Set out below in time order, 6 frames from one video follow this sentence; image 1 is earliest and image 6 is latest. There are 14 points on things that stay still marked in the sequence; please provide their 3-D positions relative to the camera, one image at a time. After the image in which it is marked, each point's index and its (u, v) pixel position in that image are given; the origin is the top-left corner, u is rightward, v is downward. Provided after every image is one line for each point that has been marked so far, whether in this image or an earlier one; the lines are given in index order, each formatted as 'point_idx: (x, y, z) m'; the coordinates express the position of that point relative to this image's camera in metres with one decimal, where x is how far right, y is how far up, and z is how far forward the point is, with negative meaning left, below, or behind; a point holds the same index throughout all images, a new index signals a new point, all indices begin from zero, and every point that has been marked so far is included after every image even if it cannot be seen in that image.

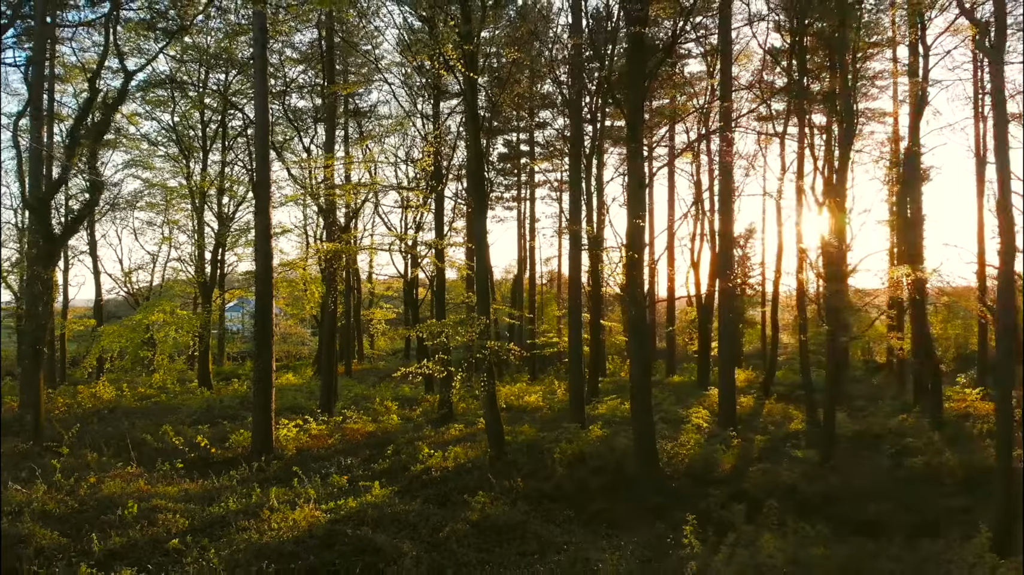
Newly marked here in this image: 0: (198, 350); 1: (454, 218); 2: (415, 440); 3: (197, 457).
0: (-9.4, -1.9, +19.2) m
1: (-1.5, +1.8, +16.8) m
2: (-1.7, -2.6, +10.9) m
3: (-4.8, -2.6, +9.7) m
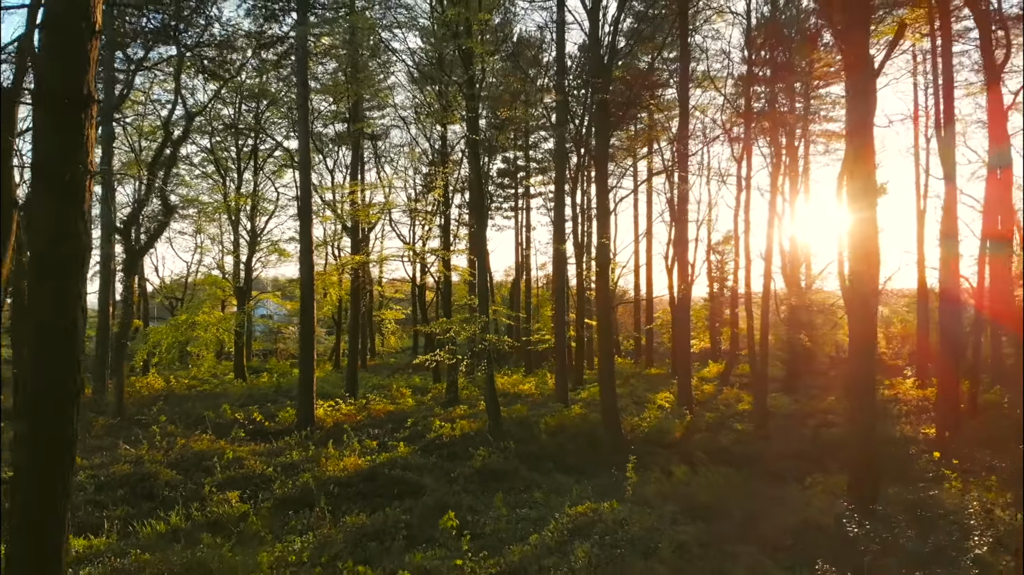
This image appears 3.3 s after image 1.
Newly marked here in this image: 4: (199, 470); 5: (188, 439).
0: (-9.5, -2.0, +21.7) m
1: (-1.6, +1.7, +19.3) m
2: (-1.8, -2.7, +13.4) m
3: (-4.9, -2.7, +12.2) m
4: (-4.6, -2.7, +9.2) m
5: (-5.6, -2.6, +11.1) m
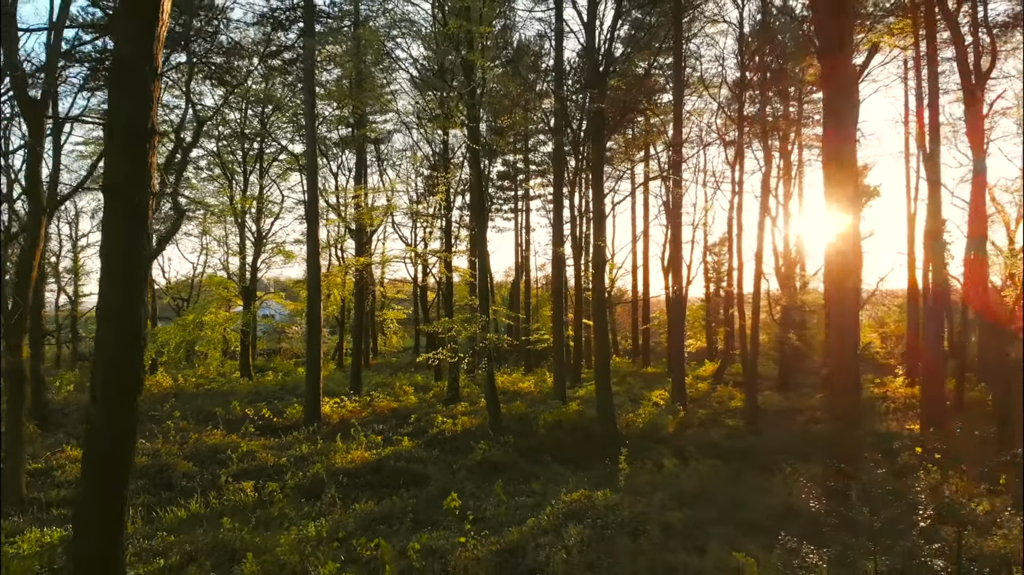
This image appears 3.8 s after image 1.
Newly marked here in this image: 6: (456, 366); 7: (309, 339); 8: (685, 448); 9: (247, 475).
0: (-9.5, -2.0, +22.2) m
1: (-1.6, +1.7, +19.8) m
2: (-1.8, -2.7, +13.9) m
3: (-4.9, -2.7, +12.7) m
4: (-4.6, -2.7, +9.7) m
5: (-5.6, -2.7, +11.5) m
6: (-1.4, -2.0, +15.8) m
7: (-4.2, -1.1, +13.1) m
8: (+3.0, -2.8, +10.9) m
9: (-3.7, -2.6, +9.0) m
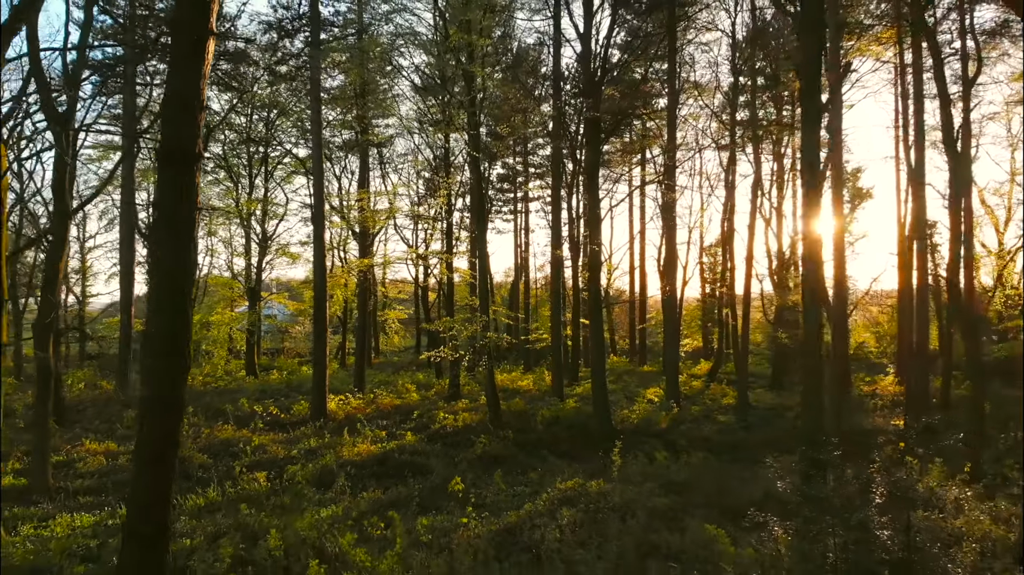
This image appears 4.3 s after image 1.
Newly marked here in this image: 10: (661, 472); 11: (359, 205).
0: (-9.5, -2.1, +22.7) m
1: (-1.7, +1.7, +20.3) m
2: (-1.8, -2.8, +14.4) m
3: (-4.9, -2.7, +13.2) m
4: (-4.6, -2.7, +10.2) m
5: (-5.7, -2.7, +12.0) m
6: (-1.4, -2.0, +16.2) m
7: (-4.2, -1.1, +13.6) m
8: (+3.0, -2.8, +11.4) m
9: (-3.7, -2.7, +9.4) m
10: (+2.1, -2.6, +8.9) m
11: (-4.6, +2.5, +19.1) m
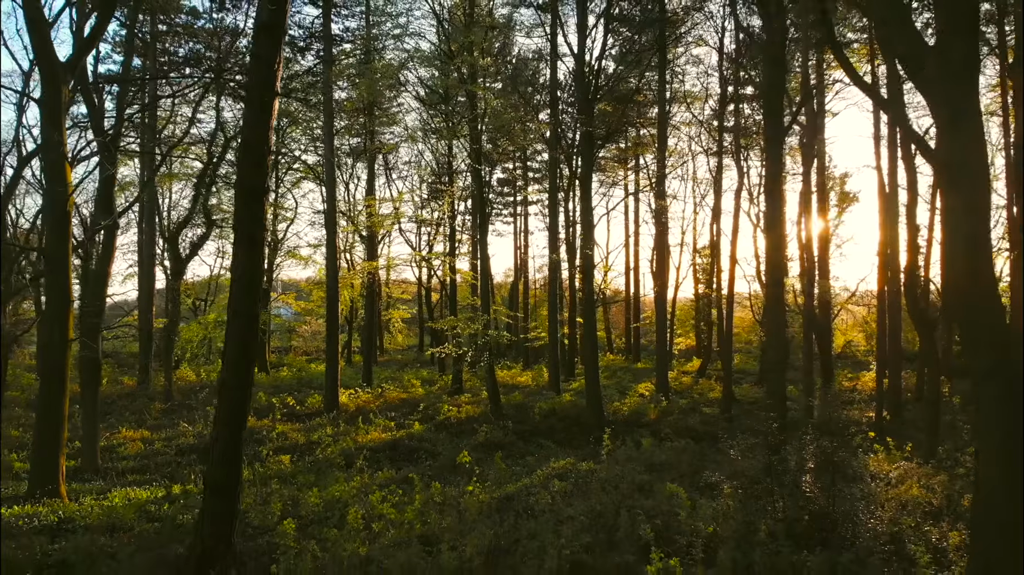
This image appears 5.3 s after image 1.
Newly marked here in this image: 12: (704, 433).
0: (-9.5, -2.1, +23.7) m
1: (-1.7, +1.7, +21.3) m
2: (-1.8, -2.8, +15.4) m
3: (-5.0, -2.8, +14.2) m
4: (-4.6, -2.7, +11.2) m
5: (-5.7, -2.7, +13.0) m
6: (-1.4, -2.0, +17.2) m
7: (-4.2, -1.1, +14.6) m
8: (+3.0, -2.8, +12.4) m
9: (-3.7, -2.7, +10.4) m
10: (+2.1, -2.6, +9.9) m
11: (-4.6, +2.5, +20.1) m
12: (+3.8, -2.9, +12.5) m
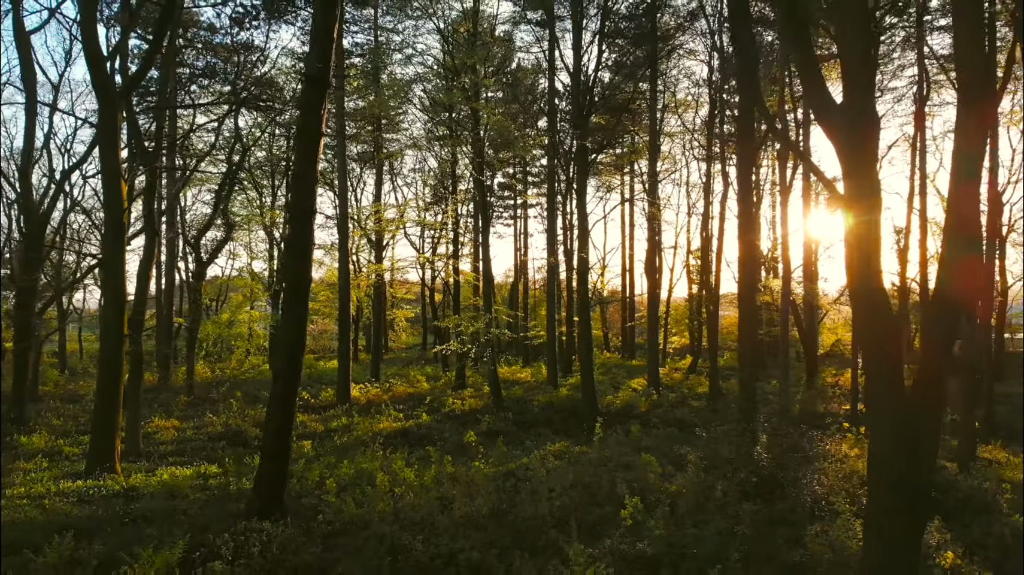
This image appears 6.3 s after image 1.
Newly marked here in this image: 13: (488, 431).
0: (-9.5, -2.1, +24.7) m
1: (-1.7, +1.7, +22.3) m
2: (-1.8, -2.8, +16.4) m
3: (-4.9, -2.8, +15.2) m
4: (-4.6, -2.7, +12.2) m
5: (-5.7, -2.7, +14.1) m
6: (-1.4, -2.0, +18.3) m
7: (-4.2, -1.1, +15.6) m
8: (+3.0, -2.8, +13.5) m
9: (-3.7, -2.7, +11.5) m
10: (+2.1, -2.6, +10.9) m
11: (-4.6, +2.5, +21.1) m
12: (+3.8, -2.9, +13.5) m
13: (-0.5, -2.8, +12.5) m
